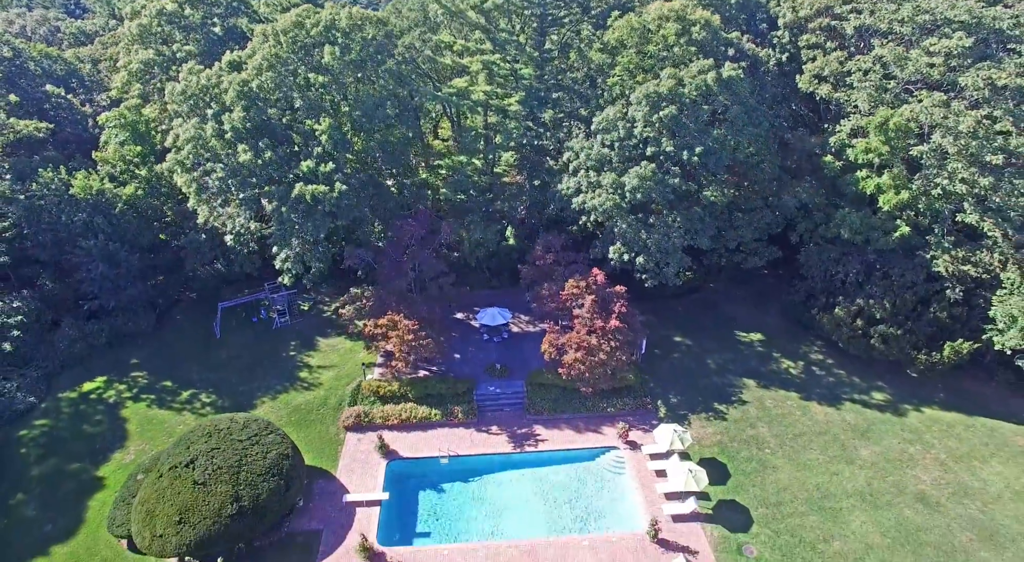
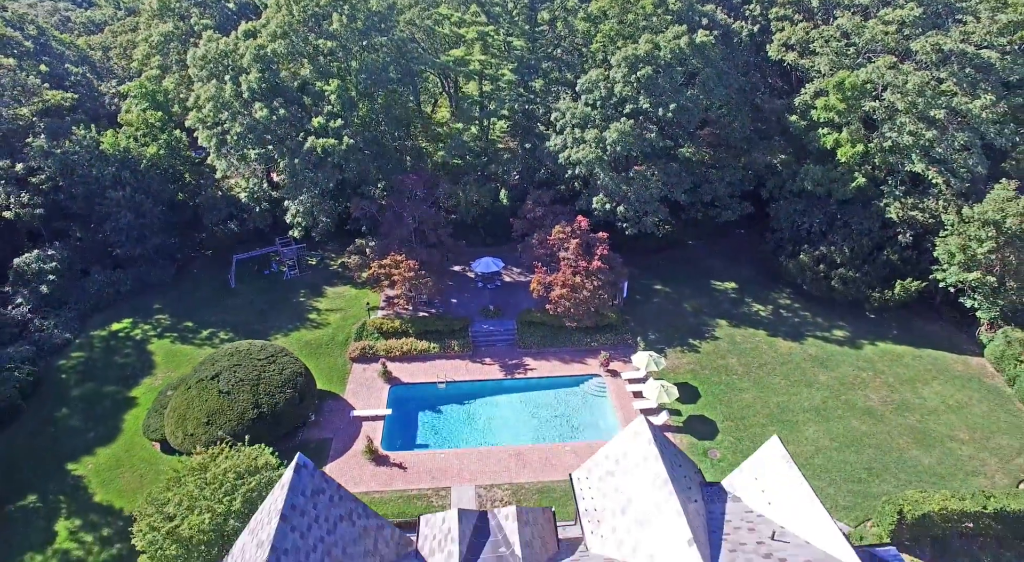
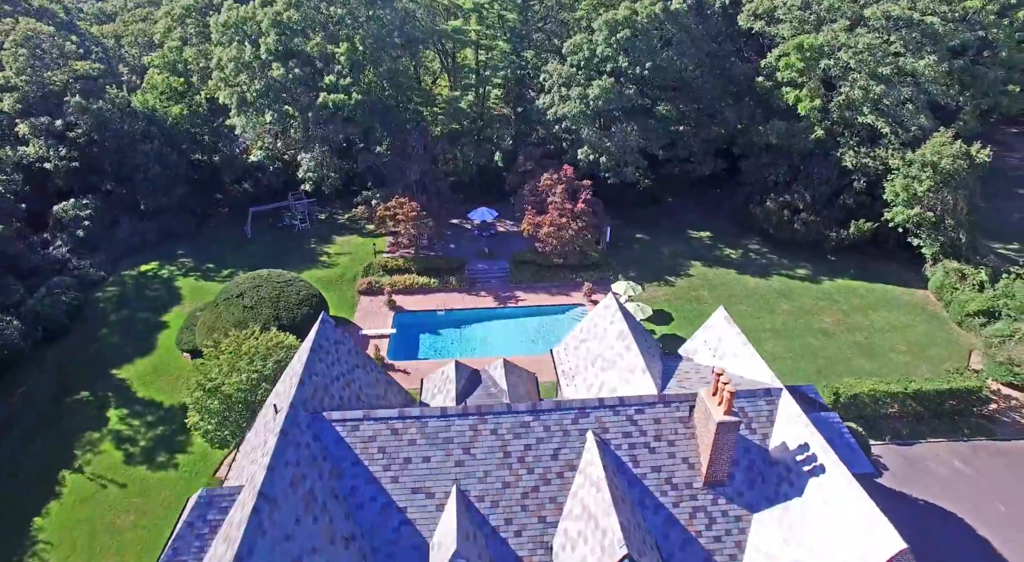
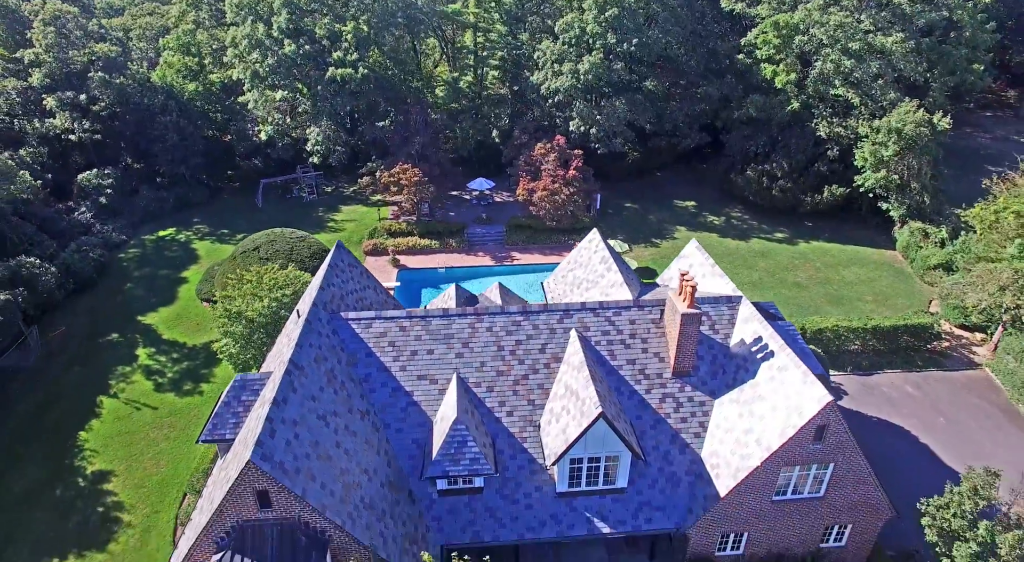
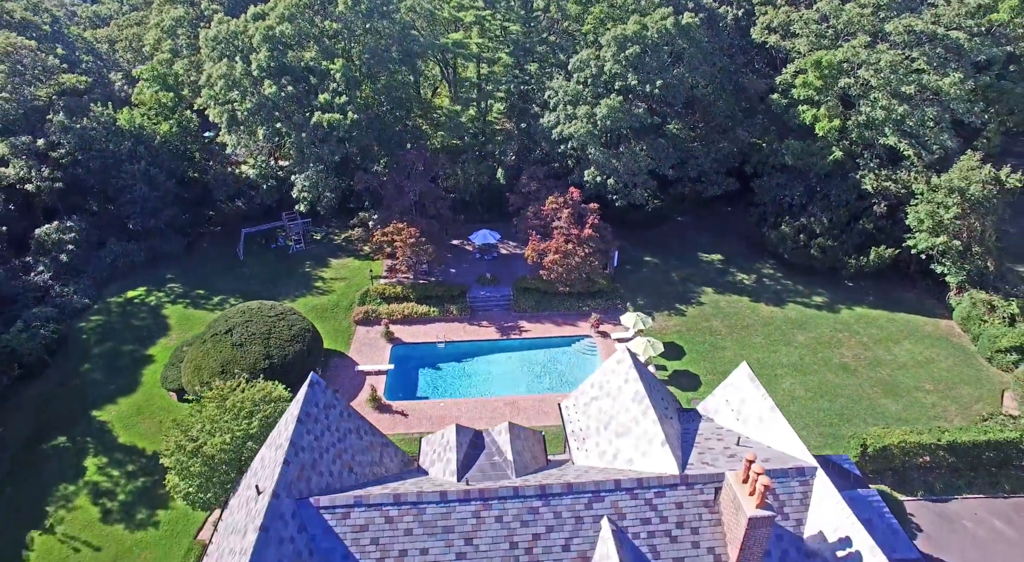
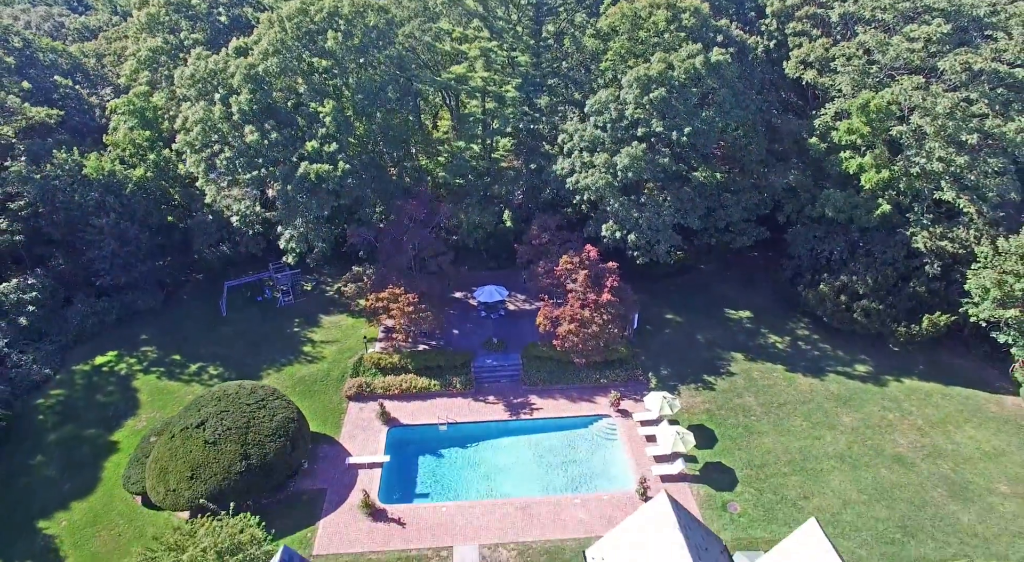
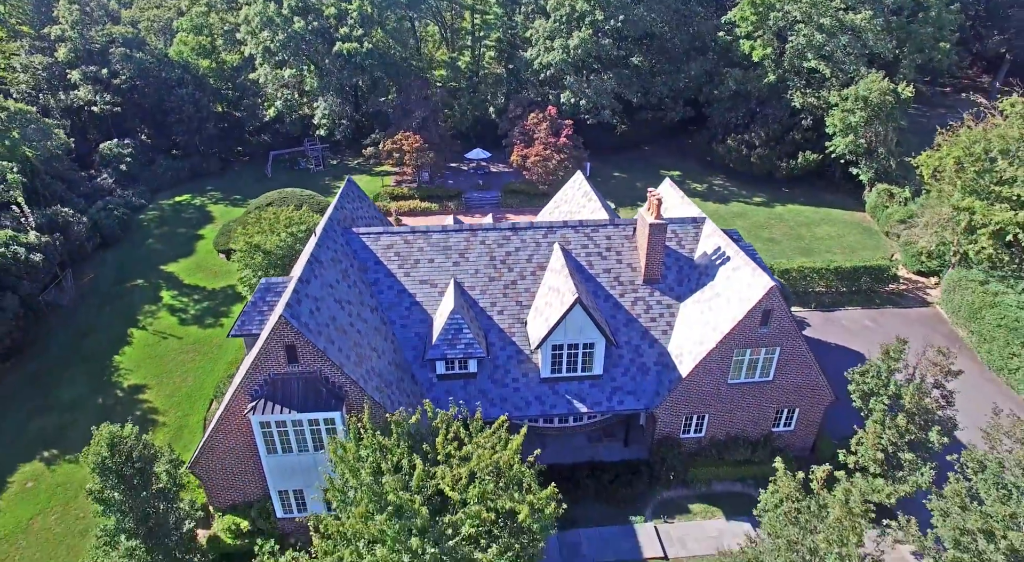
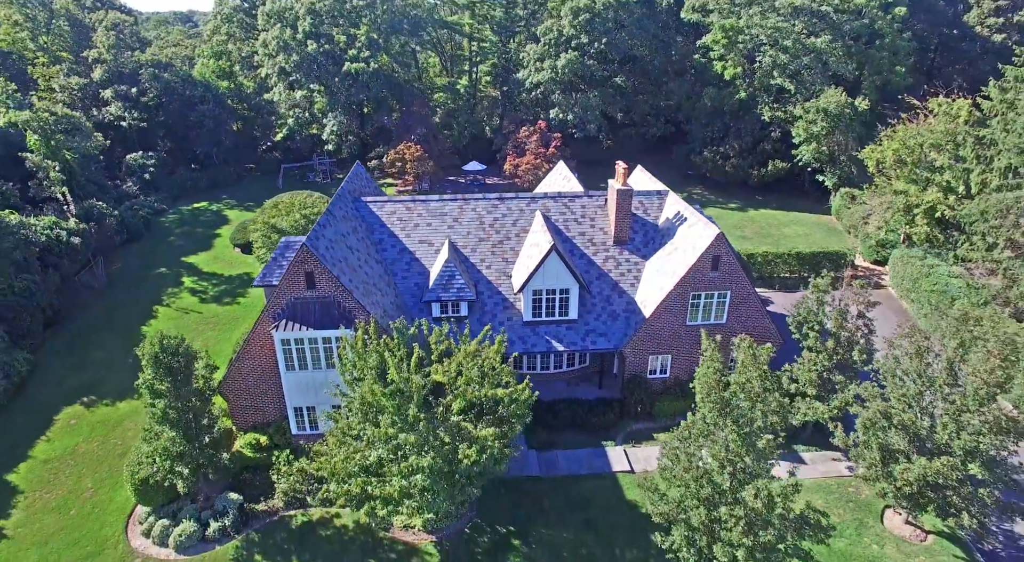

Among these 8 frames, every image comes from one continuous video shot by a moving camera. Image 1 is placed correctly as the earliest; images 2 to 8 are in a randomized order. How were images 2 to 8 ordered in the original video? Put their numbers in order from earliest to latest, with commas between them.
6, 2, 5, 3, 4, 7, 8
